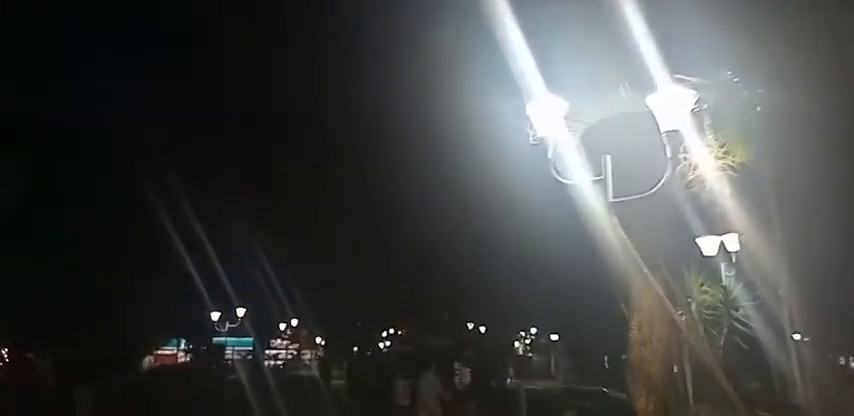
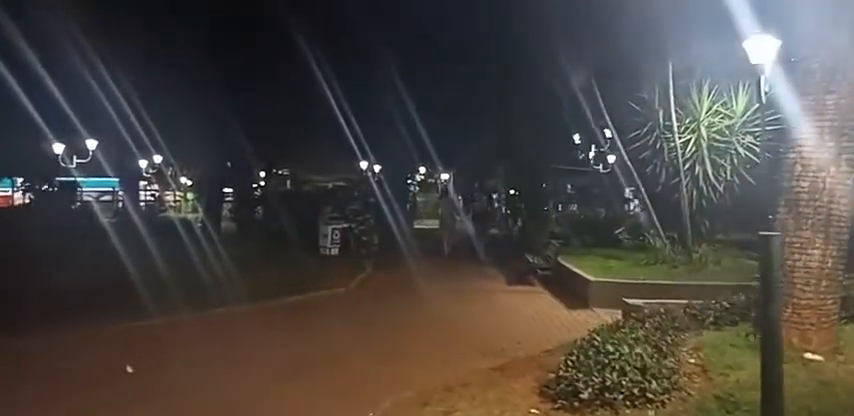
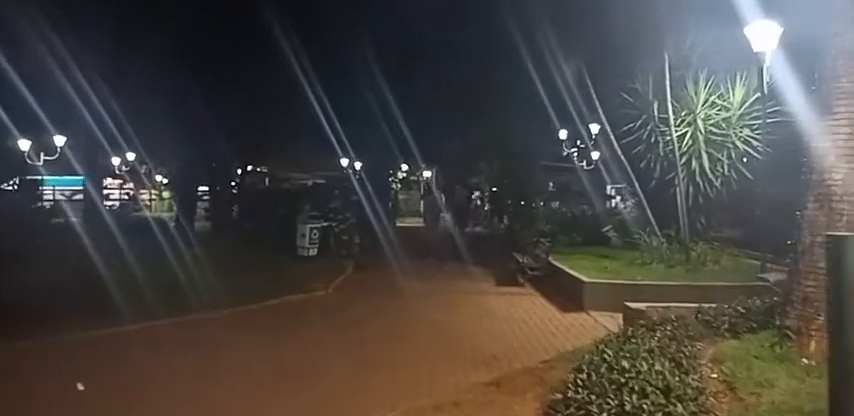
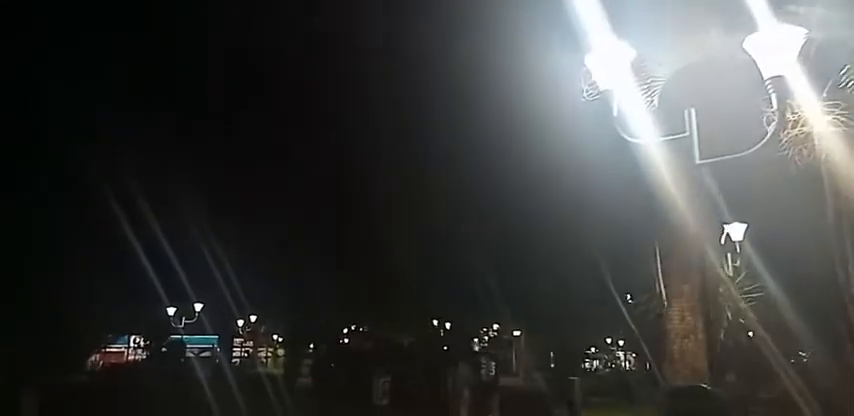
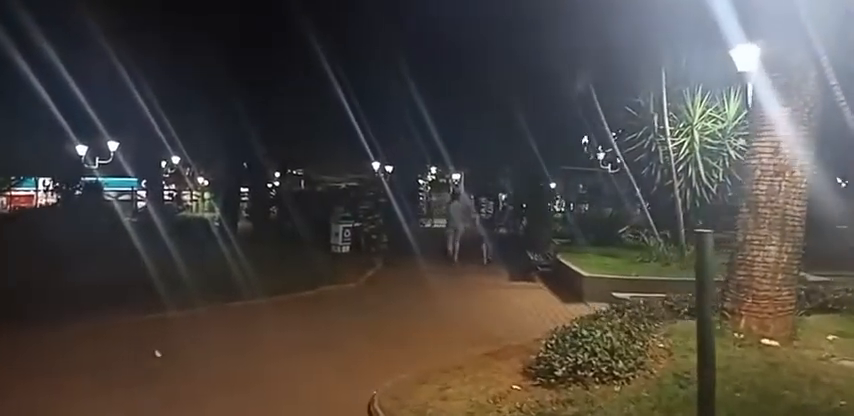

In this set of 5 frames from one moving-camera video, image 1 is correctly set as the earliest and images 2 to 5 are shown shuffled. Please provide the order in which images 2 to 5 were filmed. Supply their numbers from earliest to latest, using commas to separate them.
4, 5, 2, 3
